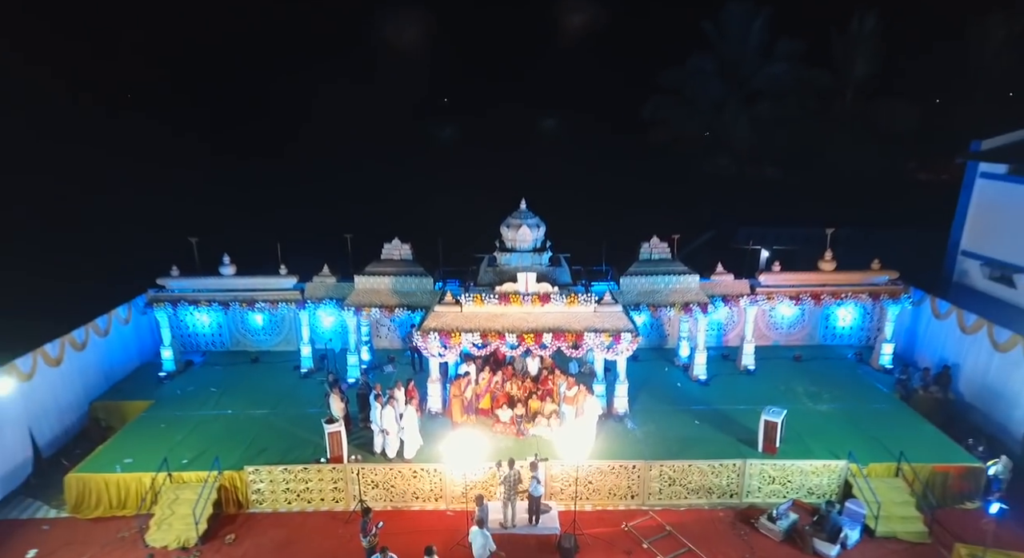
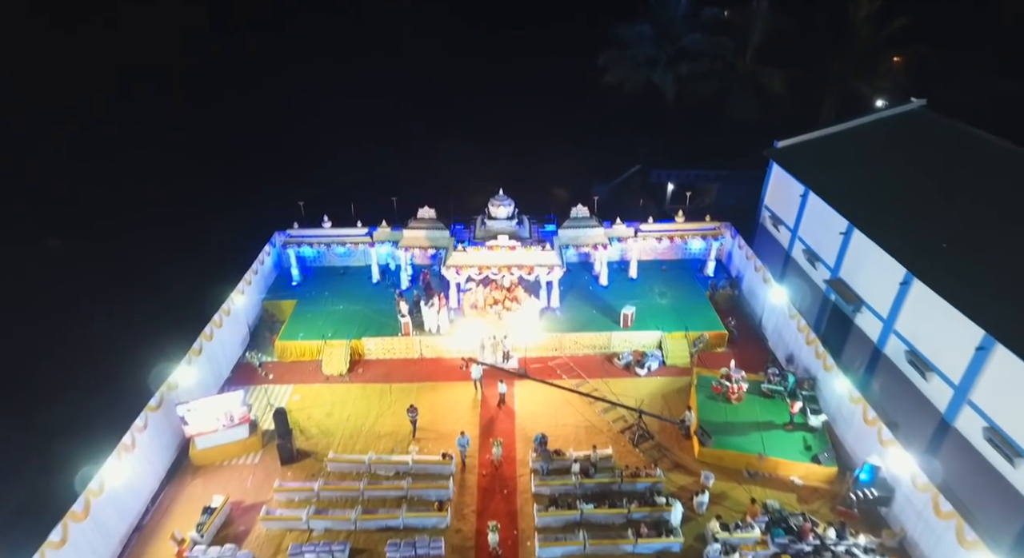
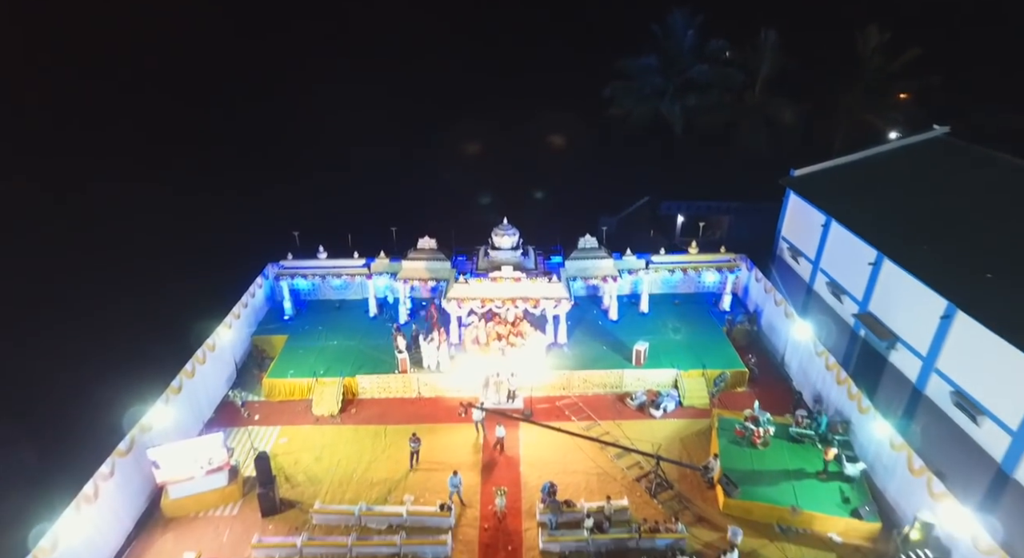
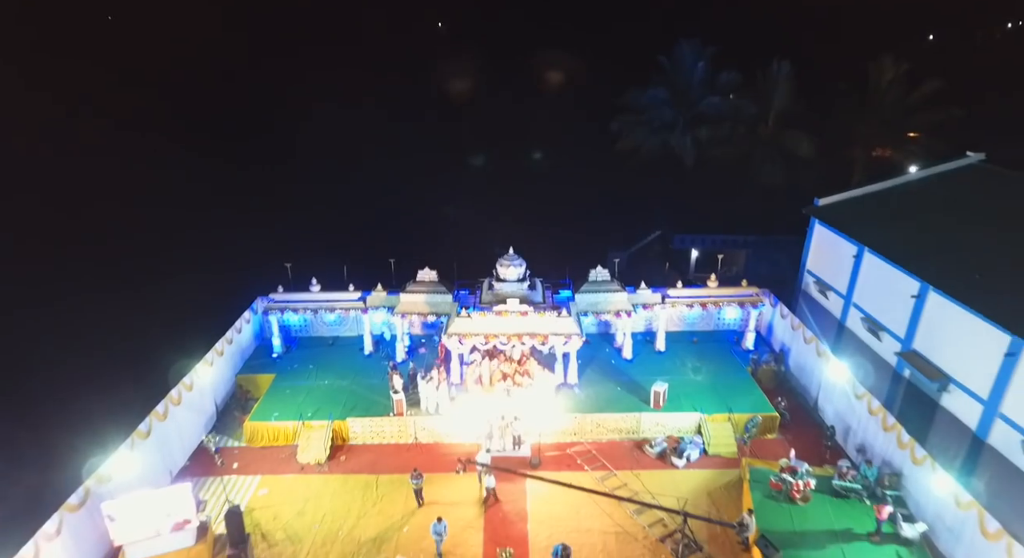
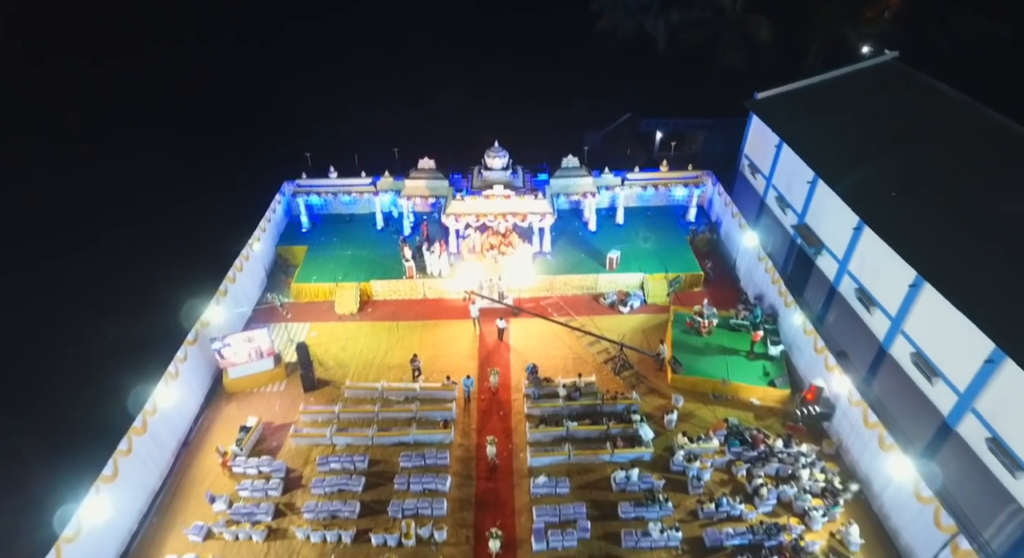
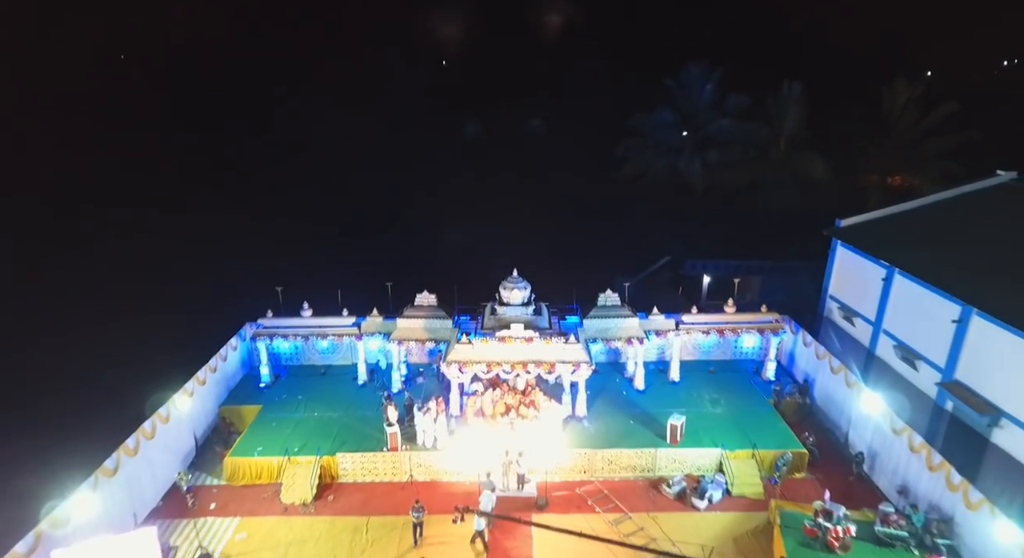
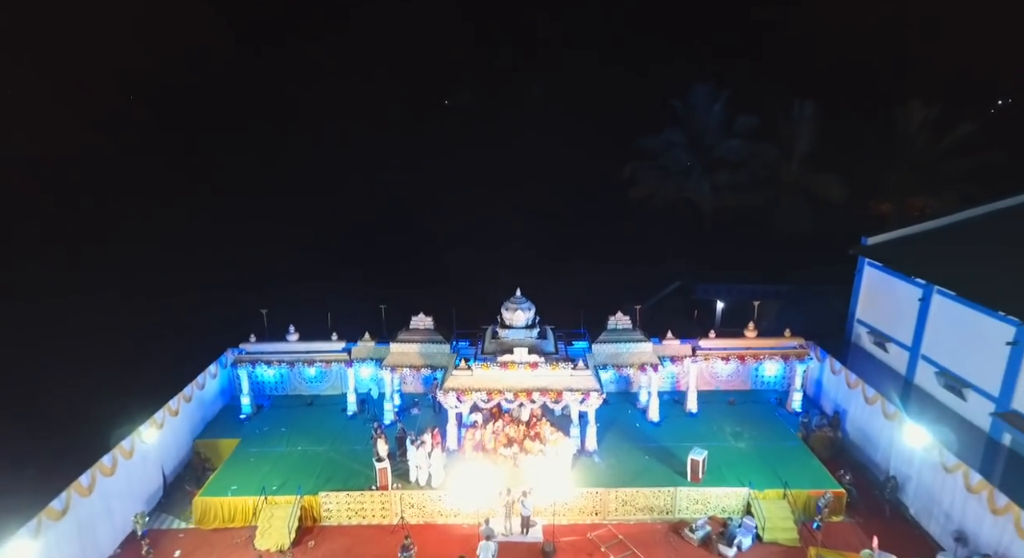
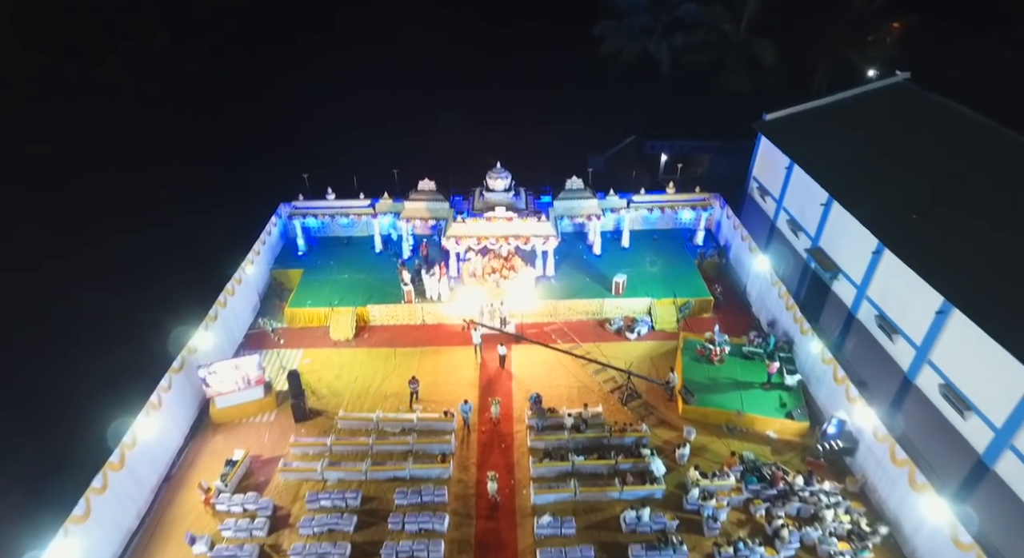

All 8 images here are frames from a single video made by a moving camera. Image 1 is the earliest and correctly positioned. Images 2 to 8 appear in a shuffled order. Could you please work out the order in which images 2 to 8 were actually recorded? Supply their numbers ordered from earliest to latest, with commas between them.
7, 6, 4, 3, 2, 8, 5
